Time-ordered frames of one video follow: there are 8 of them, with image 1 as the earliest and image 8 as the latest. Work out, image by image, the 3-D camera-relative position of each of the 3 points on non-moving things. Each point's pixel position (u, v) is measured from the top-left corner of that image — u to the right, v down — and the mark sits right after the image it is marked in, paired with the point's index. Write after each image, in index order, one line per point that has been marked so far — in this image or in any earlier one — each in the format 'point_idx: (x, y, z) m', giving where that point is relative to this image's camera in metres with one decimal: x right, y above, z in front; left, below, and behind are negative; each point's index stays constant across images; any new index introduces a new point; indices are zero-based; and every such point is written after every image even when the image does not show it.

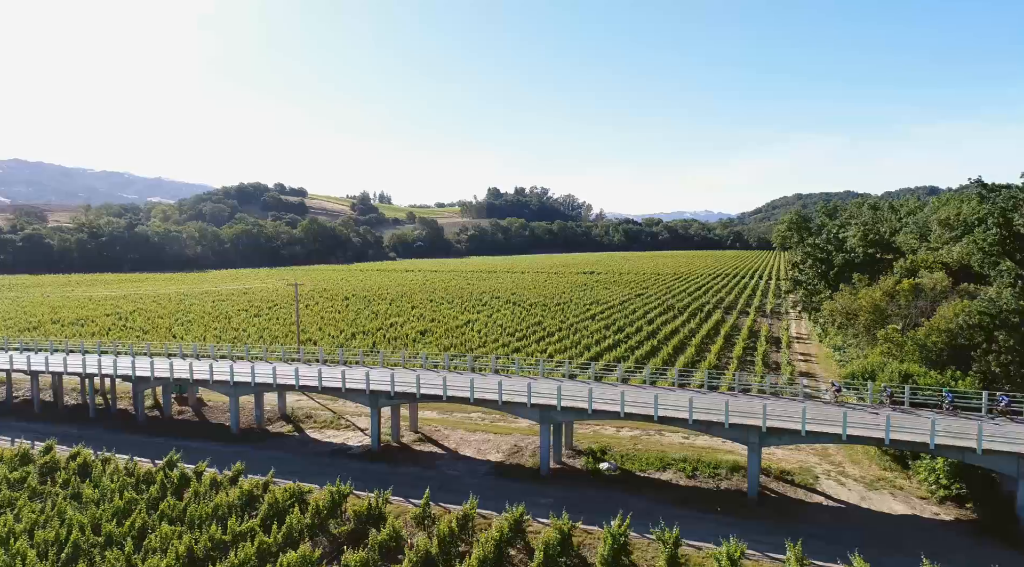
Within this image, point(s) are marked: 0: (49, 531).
0: (-11.8, -6.3, +18.7) m
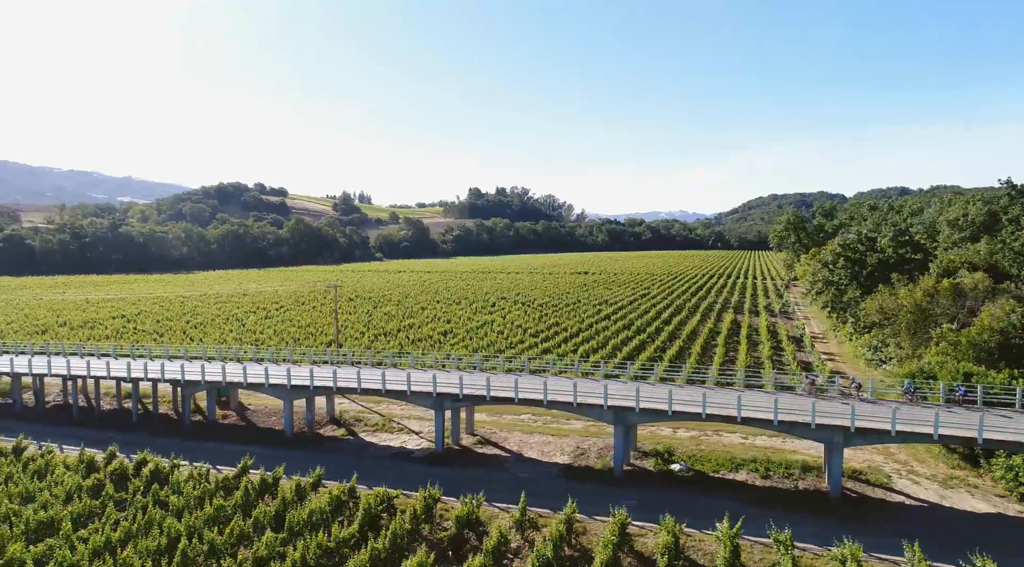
0: (-9.0, -6.4, +18.3) m
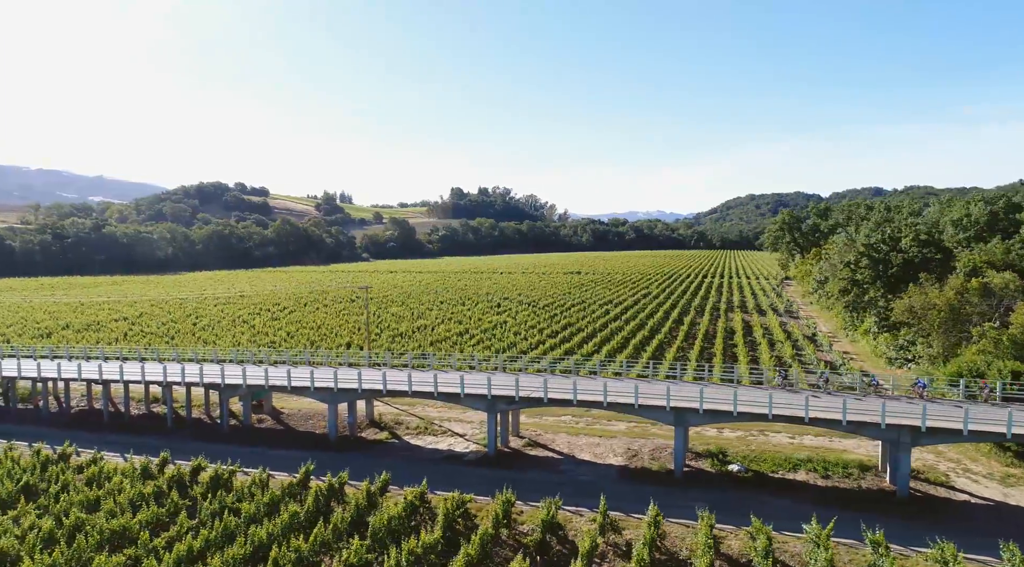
0: (-6.8, -6.4, +17.9) m
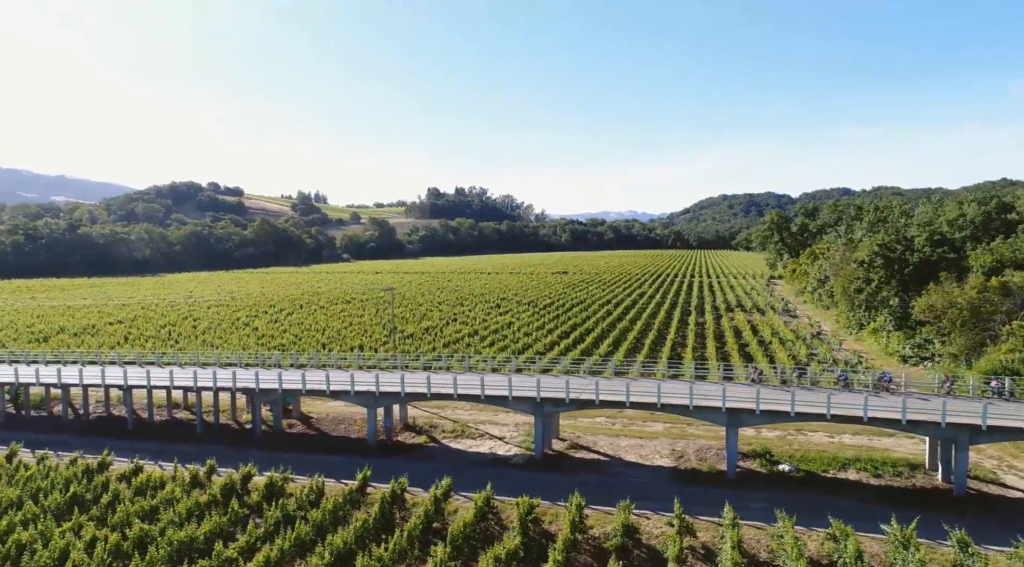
0: (-4.7, -6.5, +17.5) m
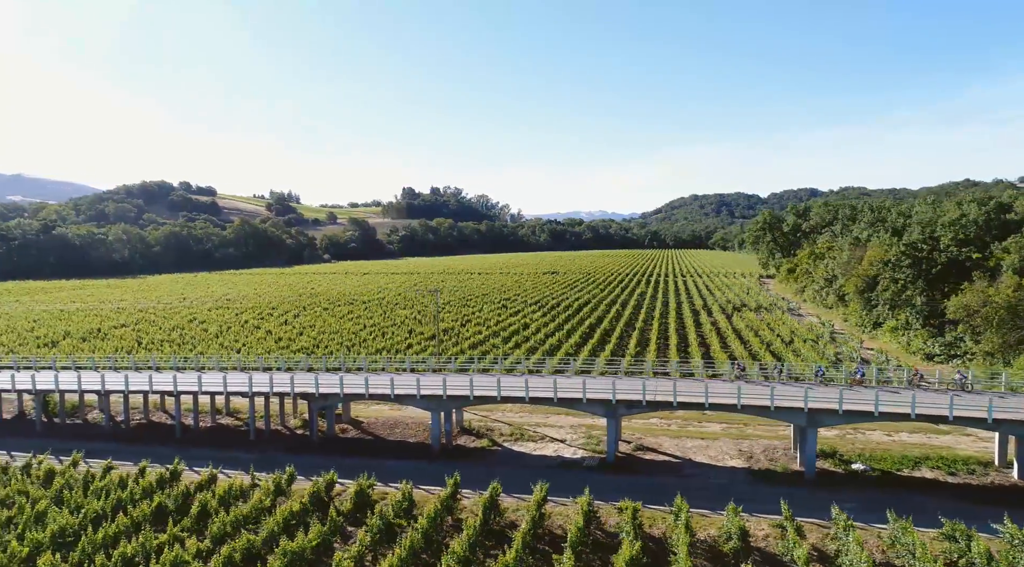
0: (-1.7, -6.6, +17.1) m
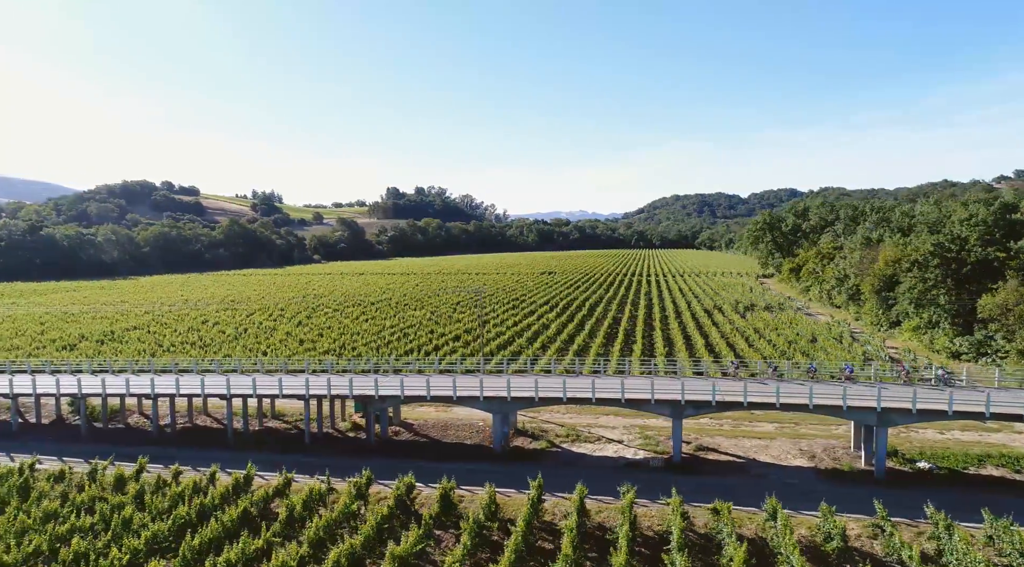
0: (+1.0, -6.6, +17.0) m
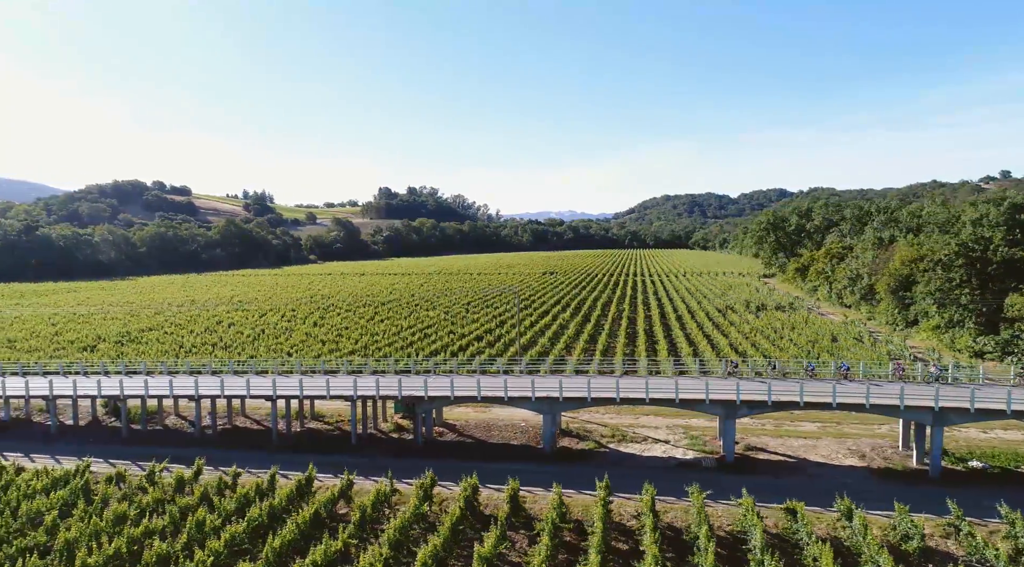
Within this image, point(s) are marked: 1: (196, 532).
0: (+3.1, -6.7, +17.0) m
1: (-8.4, -6.6, +19.6) m
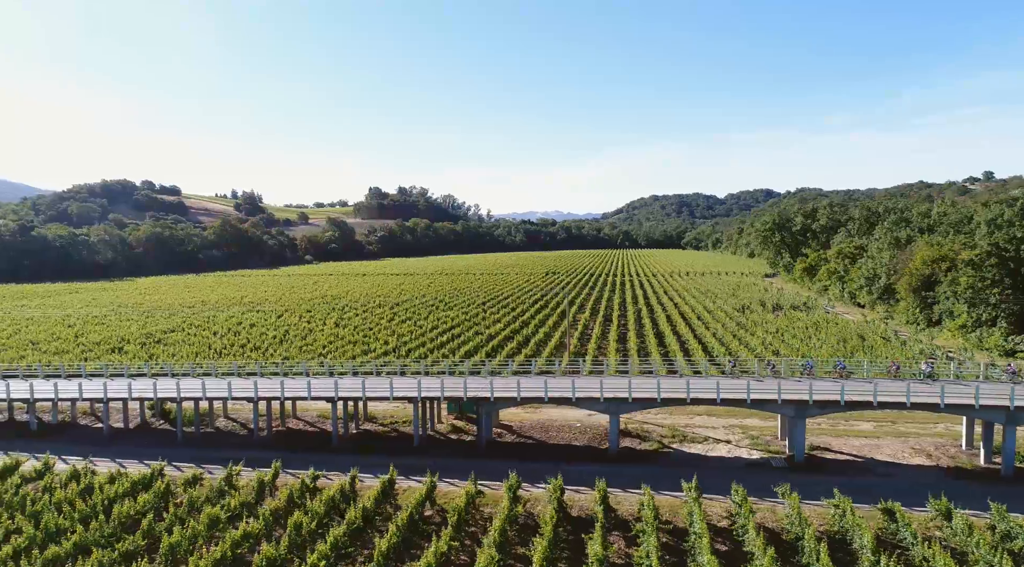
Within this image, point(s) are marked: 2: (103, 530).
0: (+5.9, -6.7, +16.9) m
1: (-5.7, -6.7, +19.4) m
2: (-11.0, -6.7, +19.8) m
